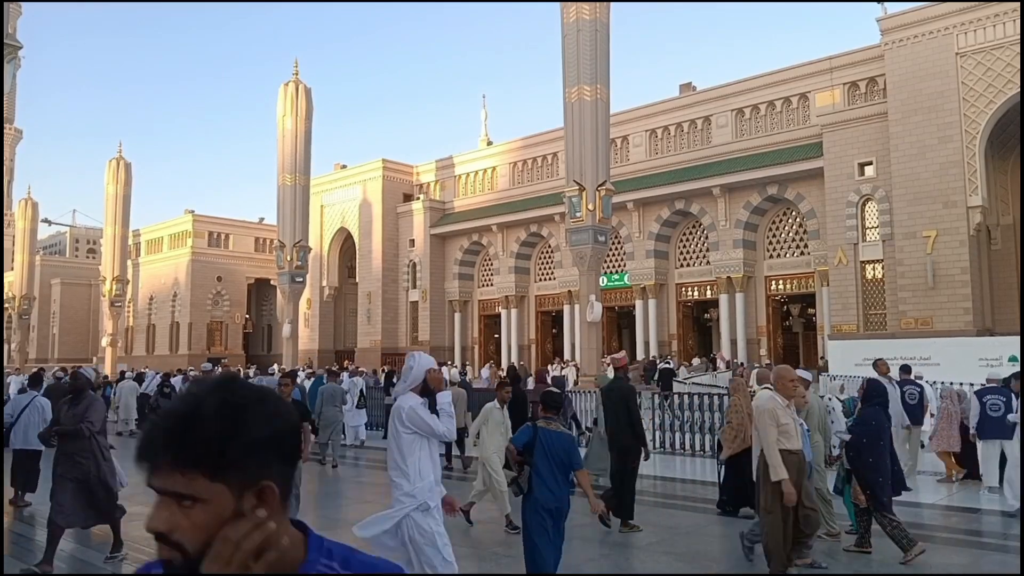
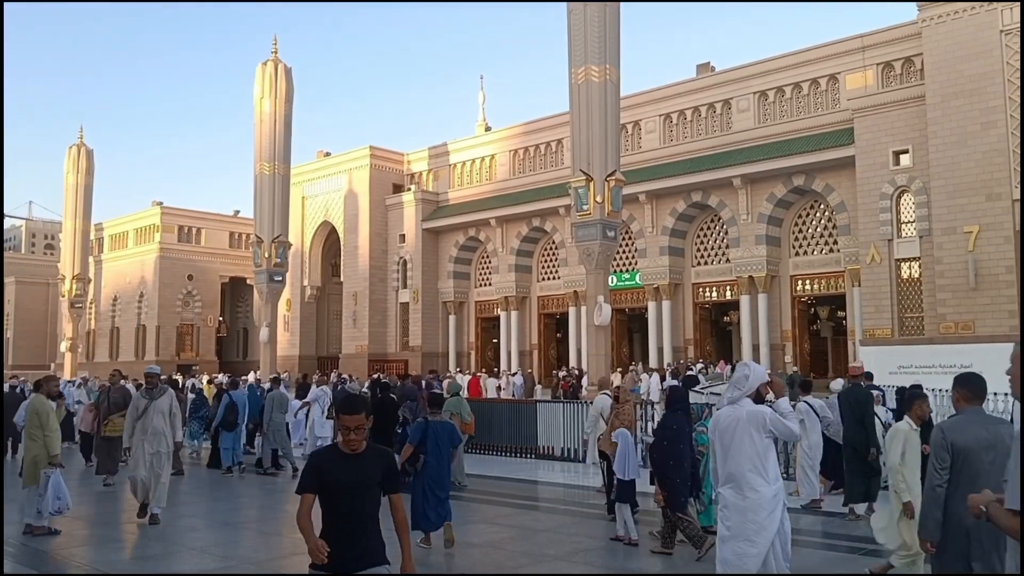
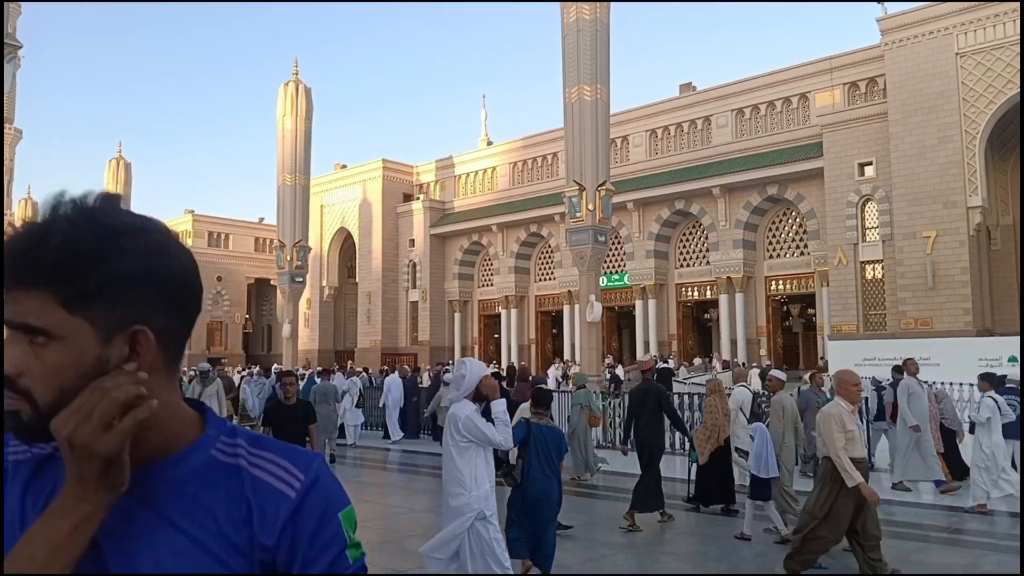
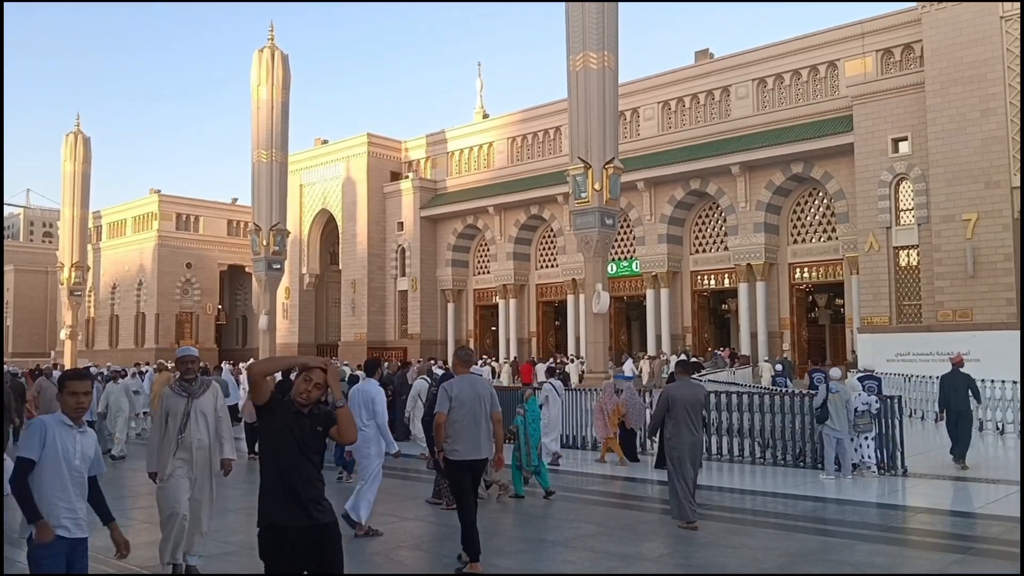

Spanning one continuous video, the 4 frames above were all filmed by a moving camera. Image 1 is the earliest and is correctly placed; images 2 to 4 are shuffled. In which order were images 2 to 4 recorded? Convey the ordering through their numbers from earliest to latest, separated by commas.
3, 2, 4
